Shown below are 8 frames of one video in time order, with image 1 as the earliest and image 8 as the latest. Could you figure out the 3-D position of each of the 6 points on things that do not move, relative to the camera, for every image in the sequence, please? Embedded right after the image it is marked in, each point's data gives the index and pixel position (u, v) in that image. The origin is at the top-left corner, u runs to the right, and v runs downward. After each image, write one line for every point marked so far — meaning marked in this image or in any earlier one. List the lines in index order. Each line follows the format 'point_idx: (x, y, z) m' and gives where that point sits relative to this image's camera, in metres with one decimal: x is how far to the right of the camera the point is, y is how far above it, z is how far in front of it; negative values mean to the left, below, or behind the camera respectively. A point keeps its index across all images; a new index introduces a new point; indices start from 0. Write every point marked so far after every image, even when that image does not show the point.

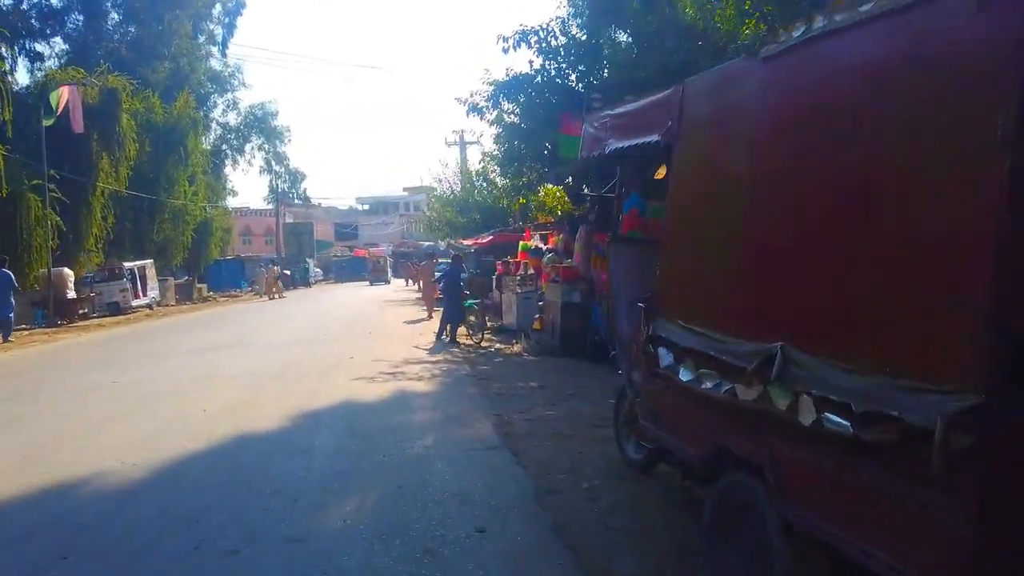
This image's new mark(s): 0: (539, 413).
0: (+0.3, -1.2, +7.3) m
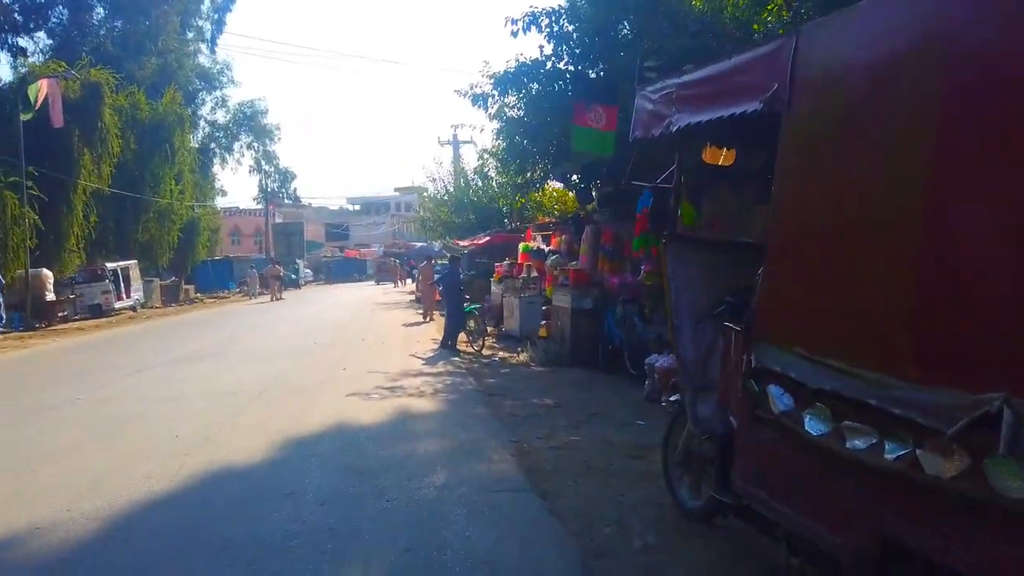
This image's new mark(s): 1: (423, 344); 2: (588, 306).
0: (+0.4, -1.3, +6.4) m
1: (-1.7, -1.0, +14.0) m
2: (+1.2, -0.3, +11.7) m
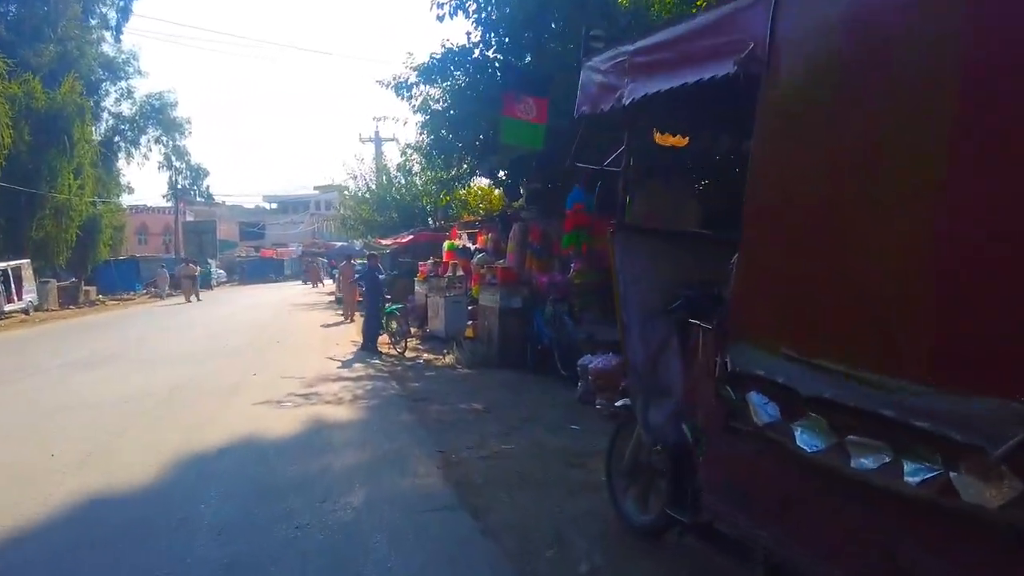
0: (-0.1, -1.2, +5.9) m
1: (-3.0, -1.0, +13.3) m
2: (+0.1, -0.3, +11.3) m
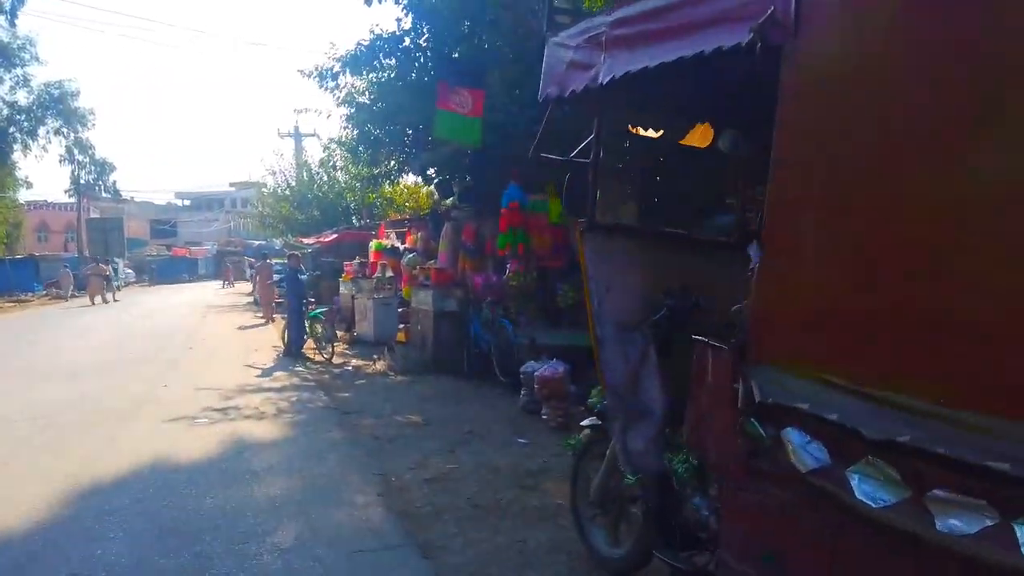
0: (-0.5, -1.3, +5.4) m
1: (-4.2, -1.1, +12.5) m
2: (-0.9, -0.3, +10.8) m
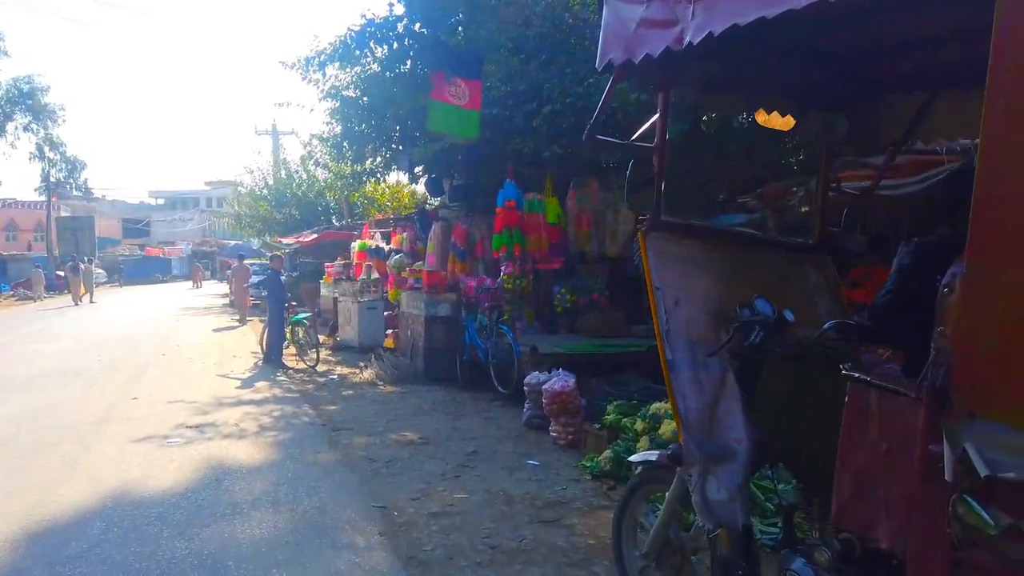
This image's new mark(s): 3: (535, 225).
0: (-0.4, -1.3, +4.8) m
1: (-4.3, -1.1, +11.7) m
2: (-0.9, -0.3, +10.2) m
3: (+0.3, +0.9, +11.0) m
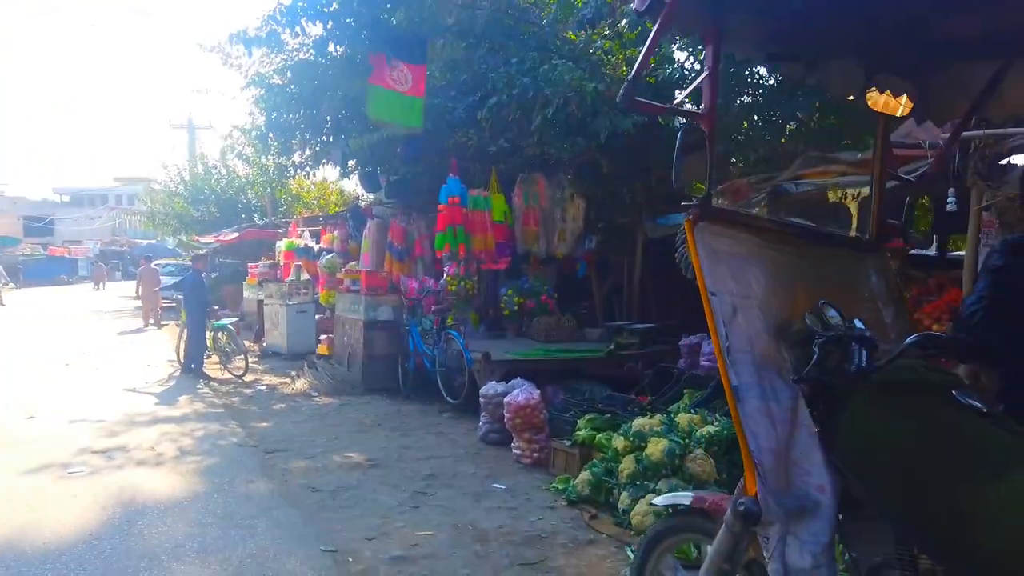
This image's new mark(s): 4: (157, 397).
0: (-0.6, -1.3, +4.1) m
1: (-5.1, -1.1, +10.7) m
2: (-1.6, -0.4, +9.4) m
3: (-0.4, +0.9, +10.4) m
4: (-3.9, -1.2, +8.1) m
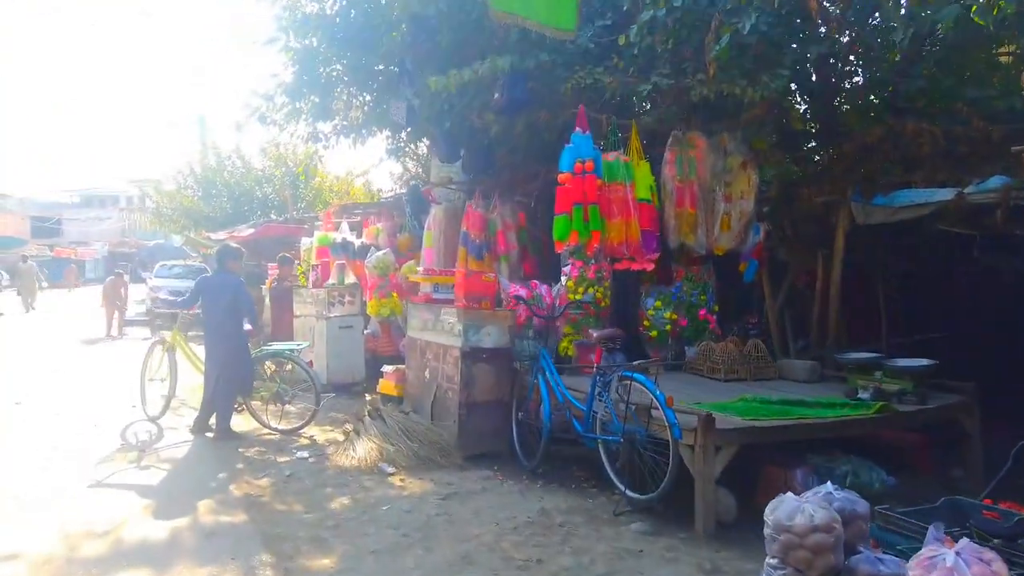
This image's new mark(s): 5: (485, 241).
0: (+0.8, -1.4, +0.7) m
1: (-3.6, -1.2, +7.3) m
2: (-0.2, -0.5, +6.0) m
3: (+1.0, +0.8, +7.0) m
4: (-2.4, -1.2, +4.8) m
5: (-0.4, +0.6, +9.4) m
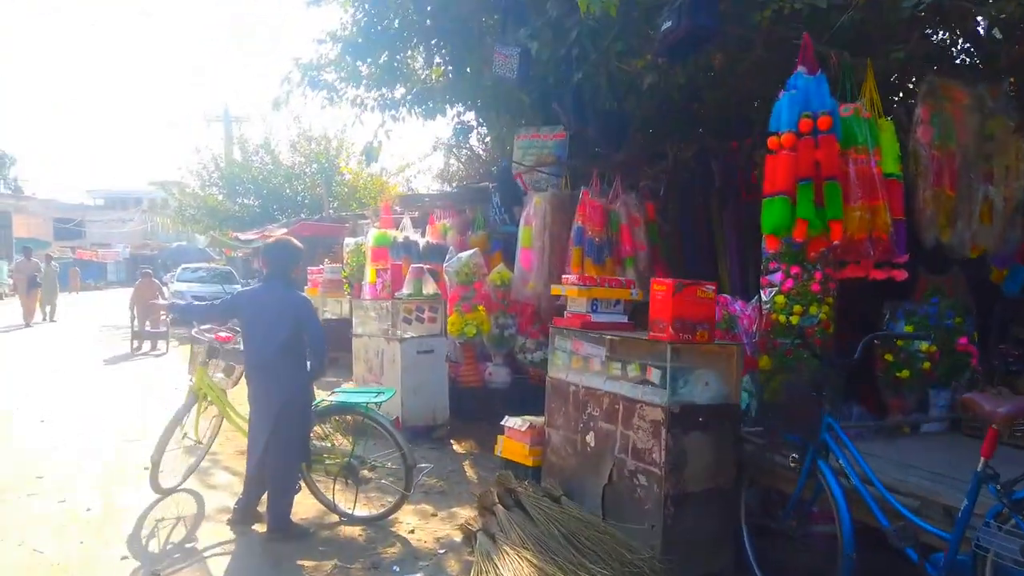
0: (+1.8, -1.5, -1.6) m
1: (-2.4, -1.3, +5.1) m
2: (+1.0, -0.6, +3.7) m
3: (+2.2, +0.7, +4.7) m
4: (-1.3, -1.3, +2.5) m
5: (+0.9, +0.5, +7.1) m
